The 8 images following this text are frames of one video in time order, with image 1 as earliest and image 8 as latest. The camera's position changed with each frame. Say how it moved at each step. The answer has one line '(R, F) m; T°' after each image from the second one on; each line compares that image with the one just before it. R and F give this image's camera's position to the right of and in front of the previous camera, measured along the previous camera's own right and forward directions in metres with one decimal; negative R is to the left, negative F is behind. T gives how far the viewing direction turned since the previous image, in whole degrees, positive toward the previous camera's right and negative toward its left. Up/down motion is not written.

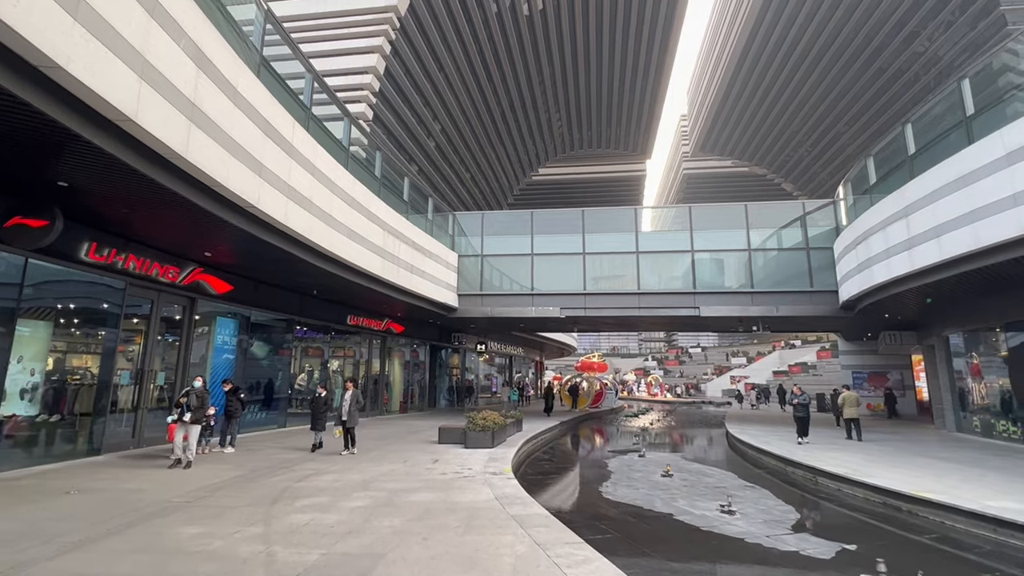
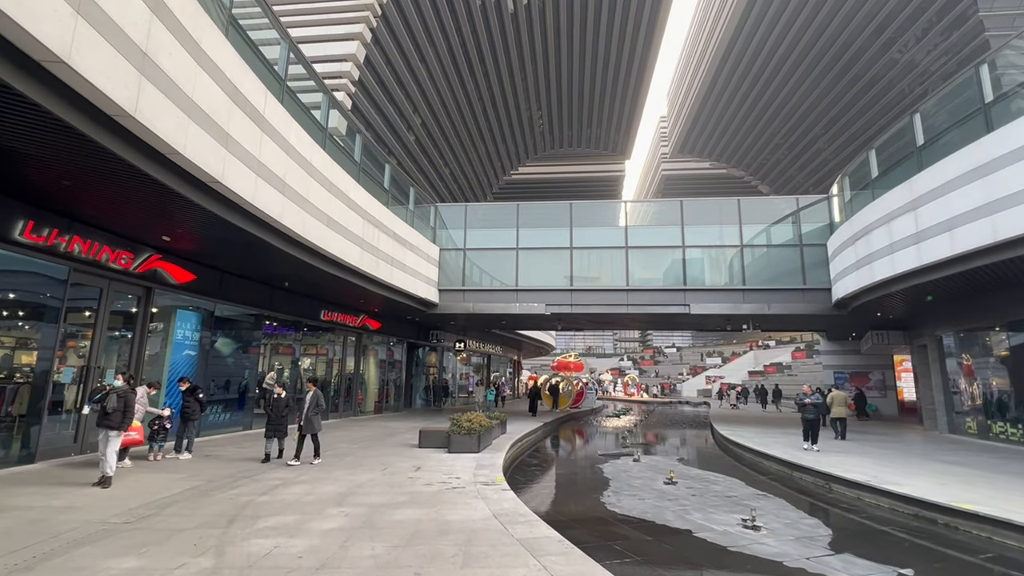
(-0.3, +0.8) m; +3°
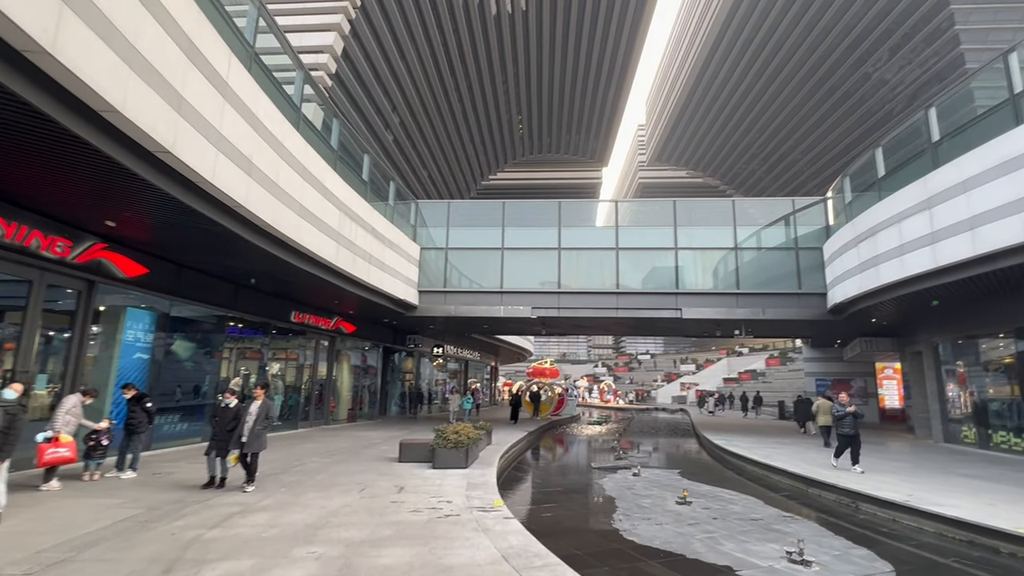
(-0.3, +0.9) m; +3°
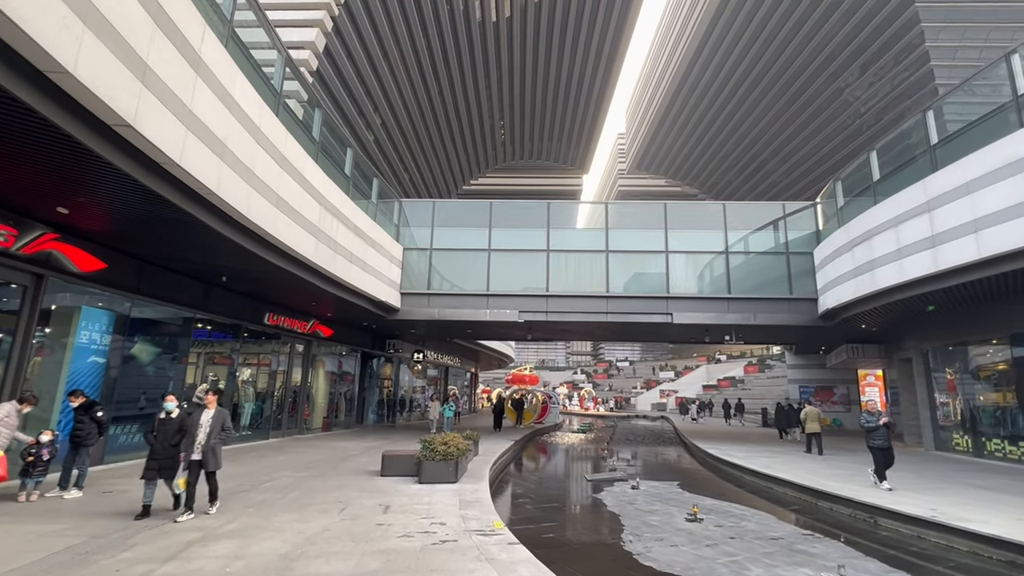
(-0.3, +0.6) m; +2°
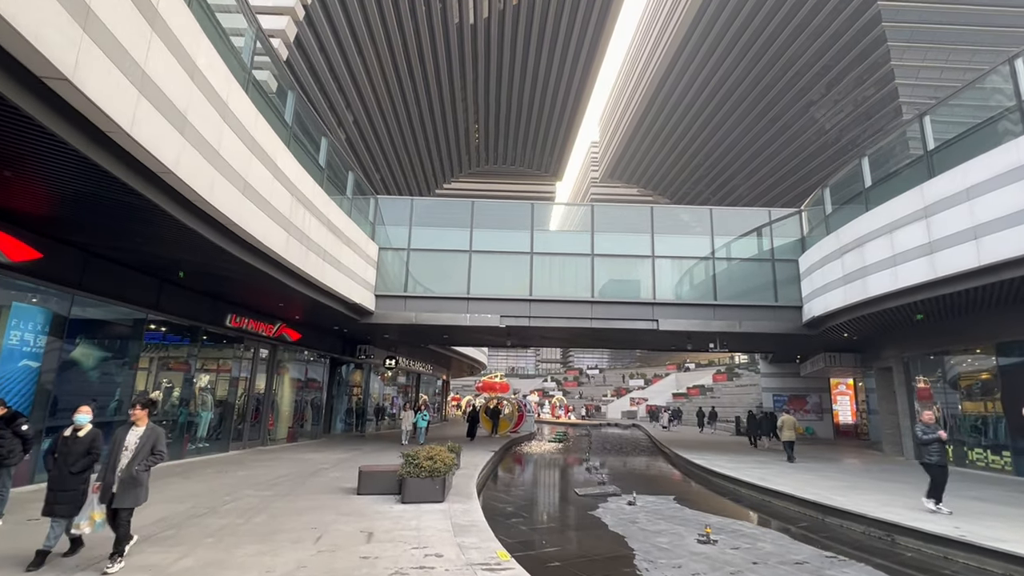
(-0.4, +0.7) m; +3°
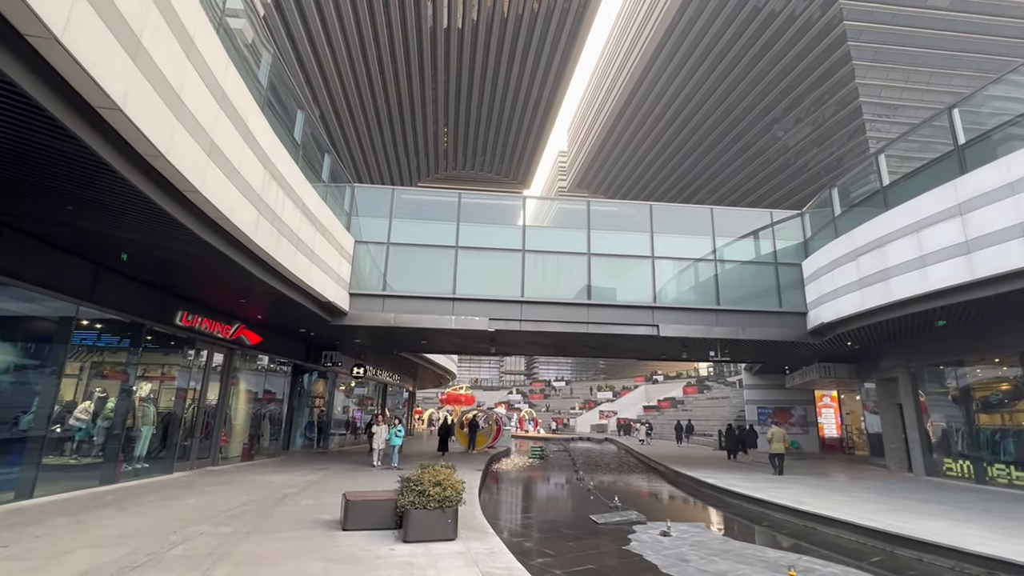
(-0.8, +1.3) m; +4°
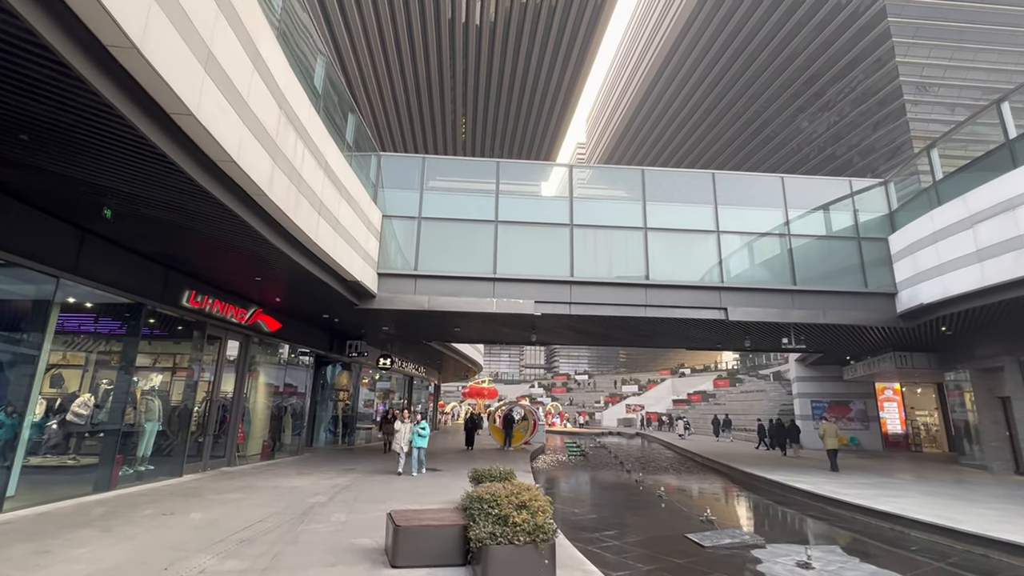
(-0.8, +1.6) m; -2°
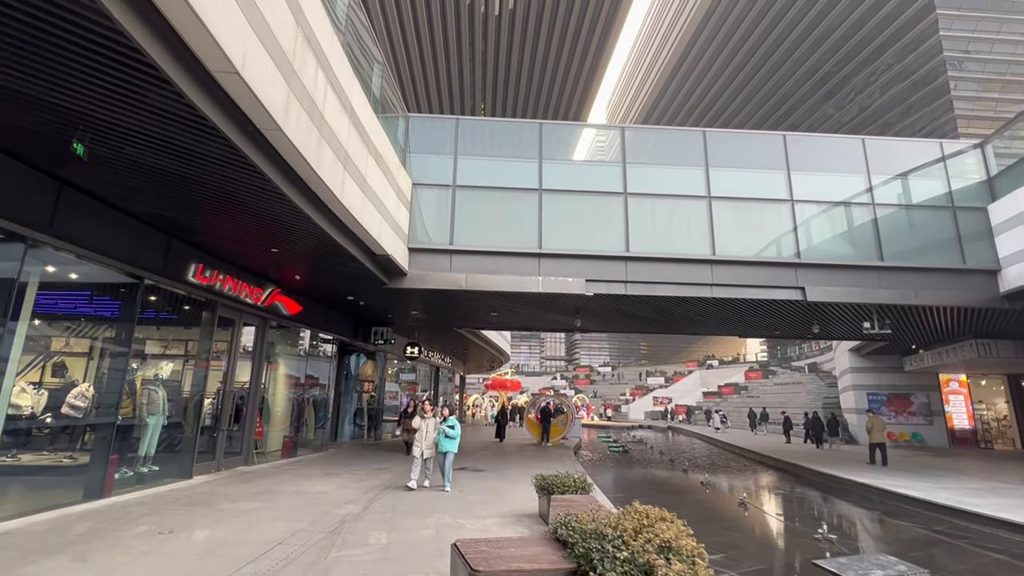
(-0.7, +1.4) m; -2°
